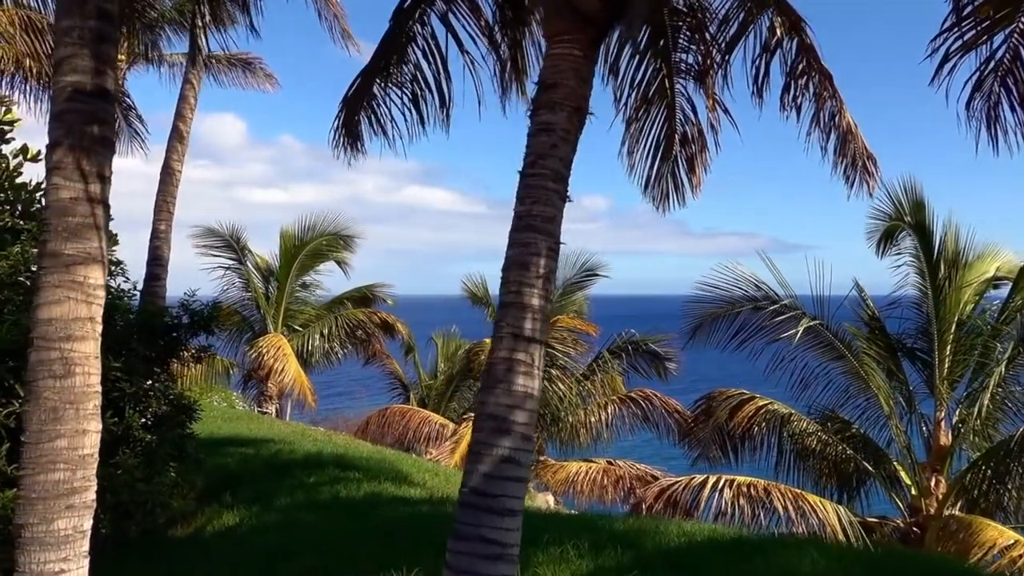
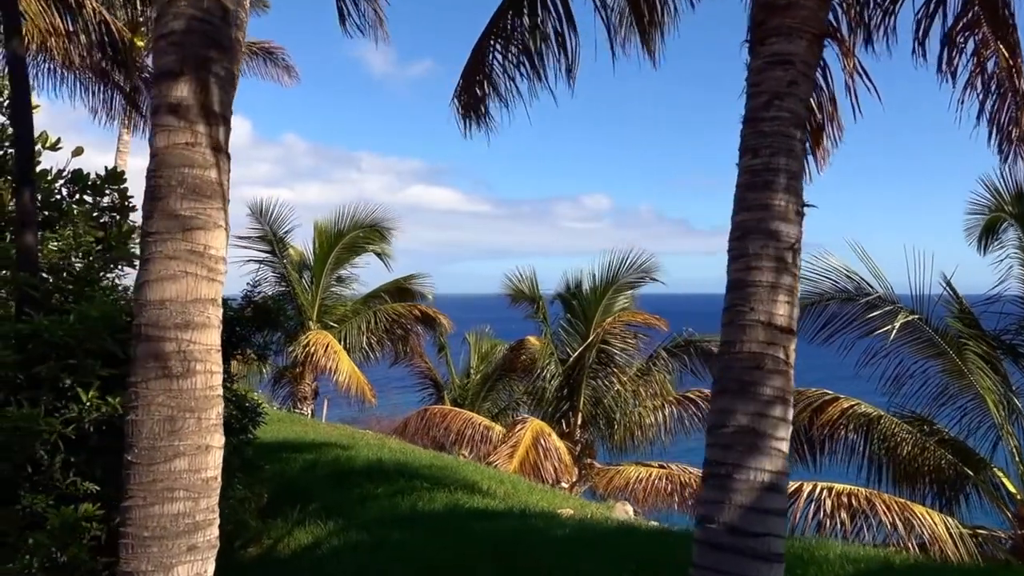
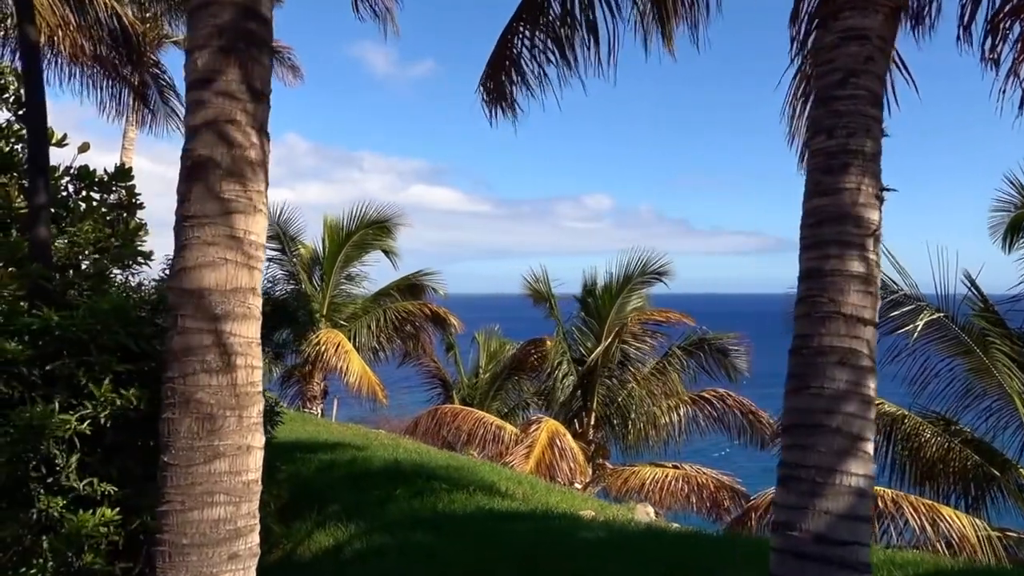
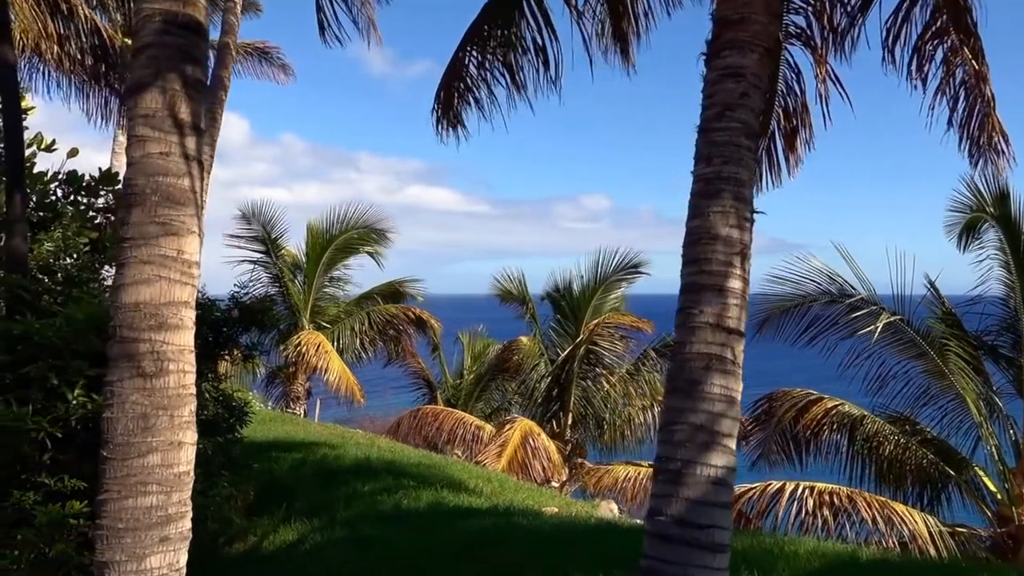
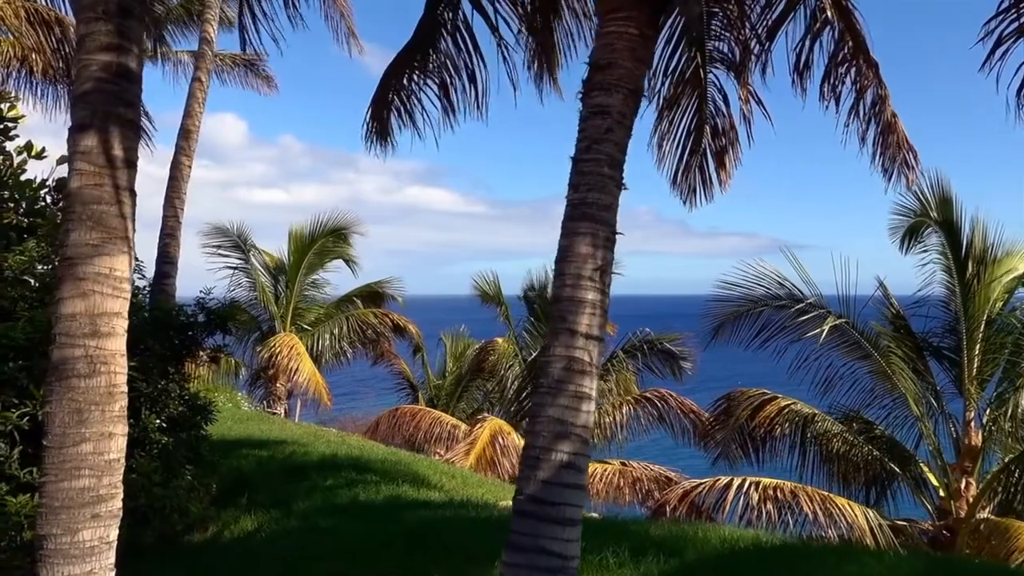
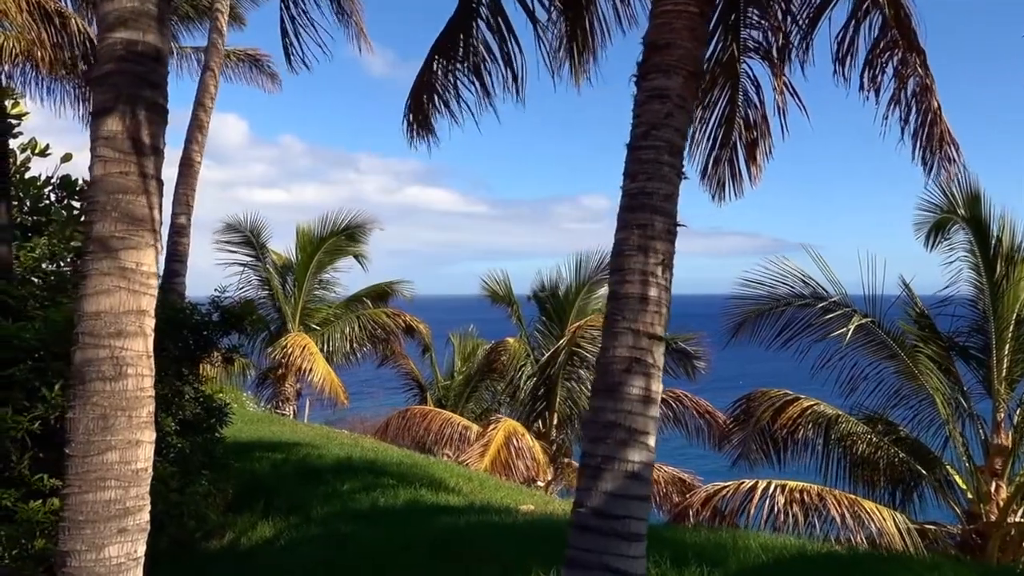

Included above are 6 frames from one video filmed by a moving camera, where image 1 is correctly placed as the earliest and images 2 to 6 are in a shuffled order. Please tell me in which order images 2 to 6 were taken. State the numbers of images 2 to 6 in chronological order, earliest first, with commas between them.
5, 6, 4, 2, 3
